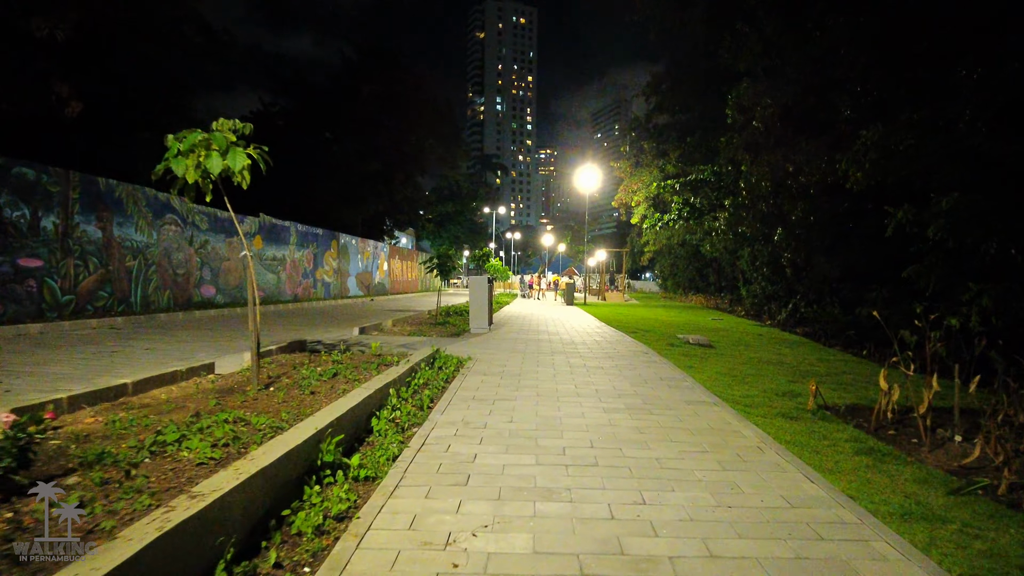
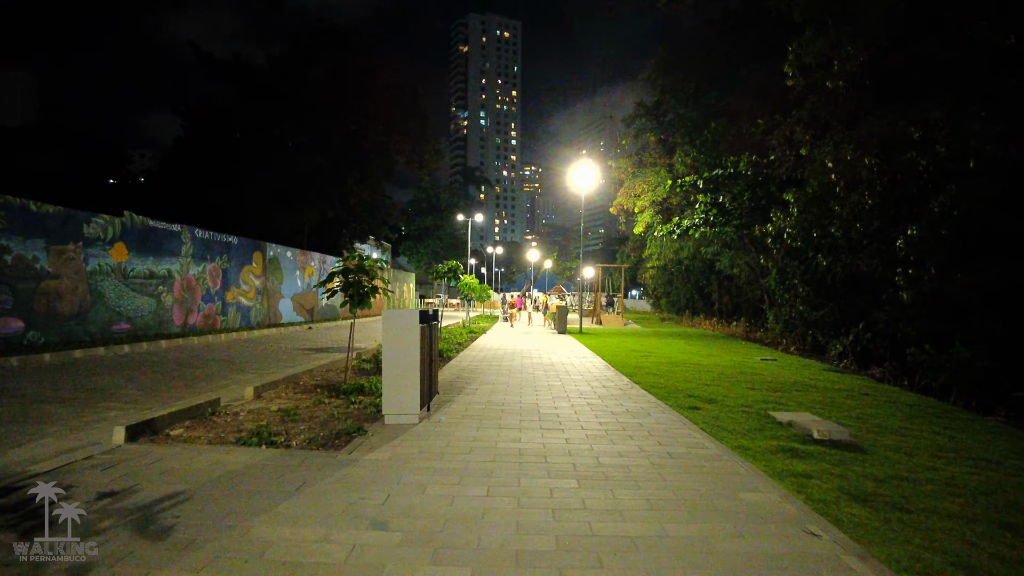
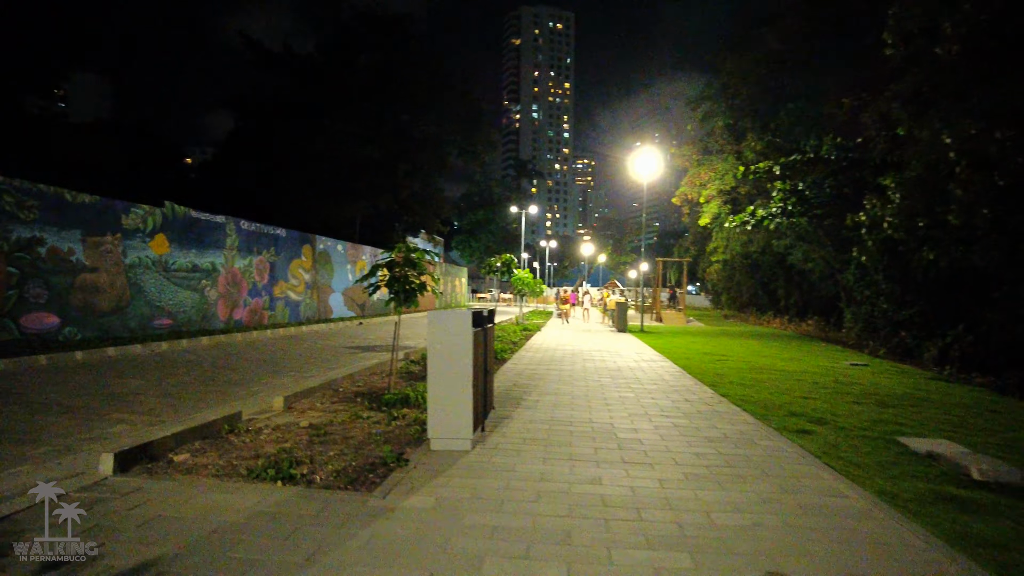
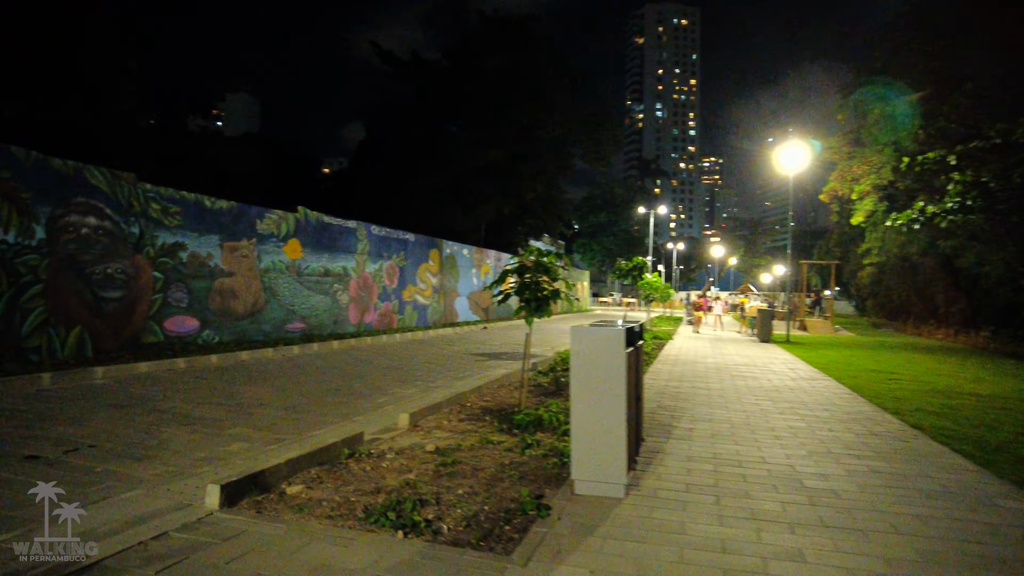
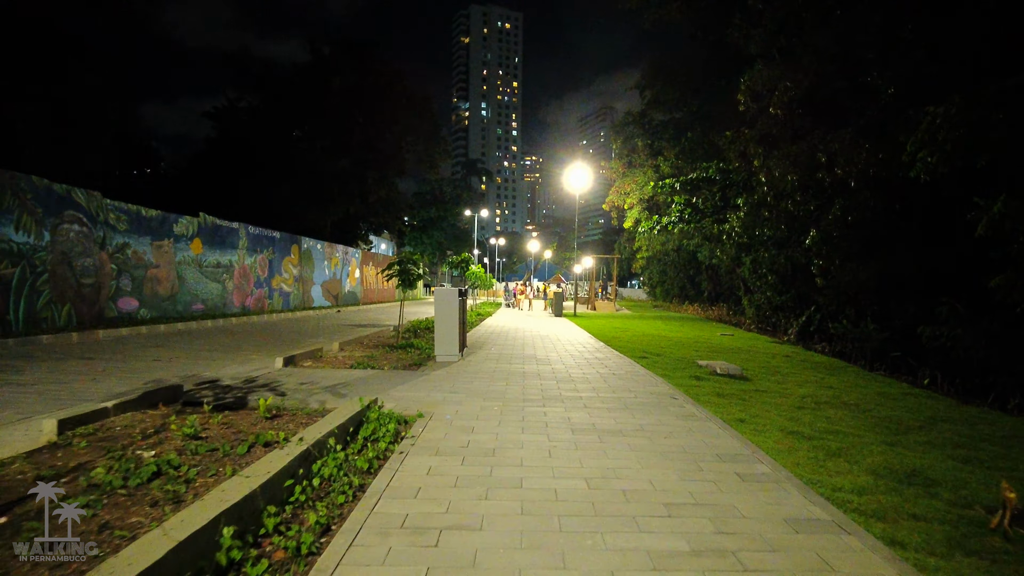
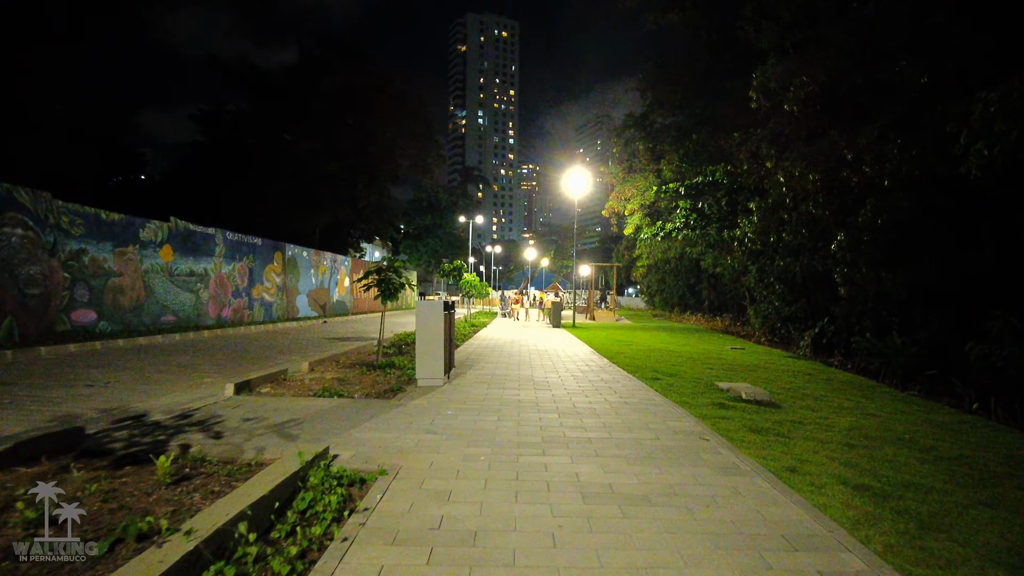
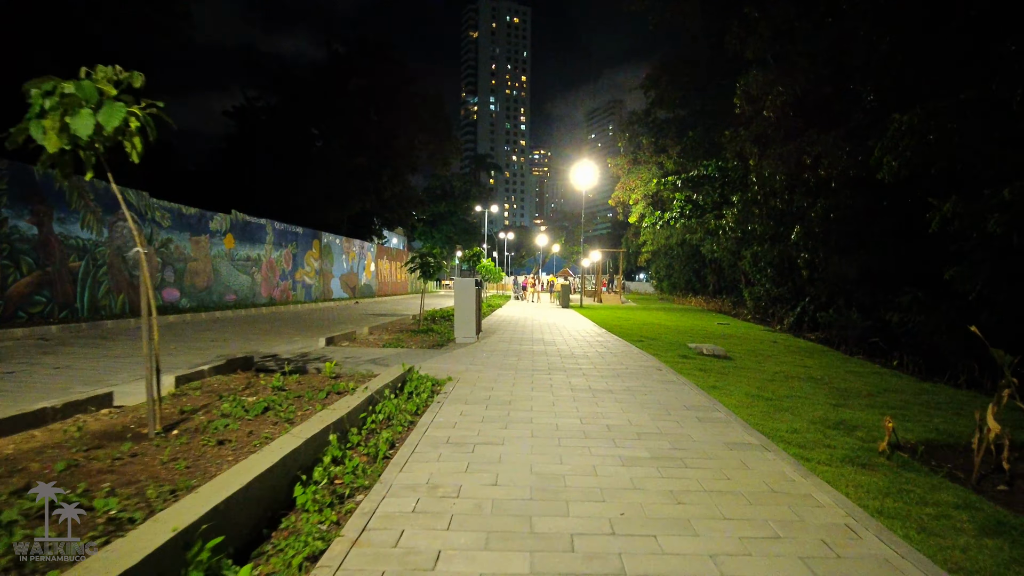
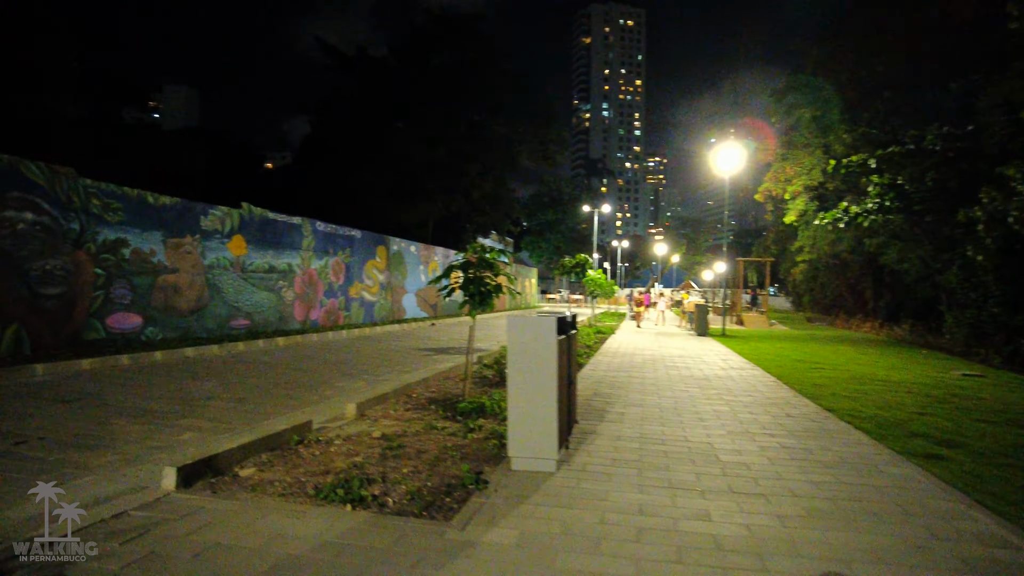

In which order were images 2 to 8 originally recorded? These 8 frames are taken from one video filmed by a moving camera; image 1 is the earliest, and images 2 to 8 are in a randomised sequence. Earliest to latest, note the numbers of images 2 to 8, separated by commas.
7, 5, 6, 2, 3, 8, 4
